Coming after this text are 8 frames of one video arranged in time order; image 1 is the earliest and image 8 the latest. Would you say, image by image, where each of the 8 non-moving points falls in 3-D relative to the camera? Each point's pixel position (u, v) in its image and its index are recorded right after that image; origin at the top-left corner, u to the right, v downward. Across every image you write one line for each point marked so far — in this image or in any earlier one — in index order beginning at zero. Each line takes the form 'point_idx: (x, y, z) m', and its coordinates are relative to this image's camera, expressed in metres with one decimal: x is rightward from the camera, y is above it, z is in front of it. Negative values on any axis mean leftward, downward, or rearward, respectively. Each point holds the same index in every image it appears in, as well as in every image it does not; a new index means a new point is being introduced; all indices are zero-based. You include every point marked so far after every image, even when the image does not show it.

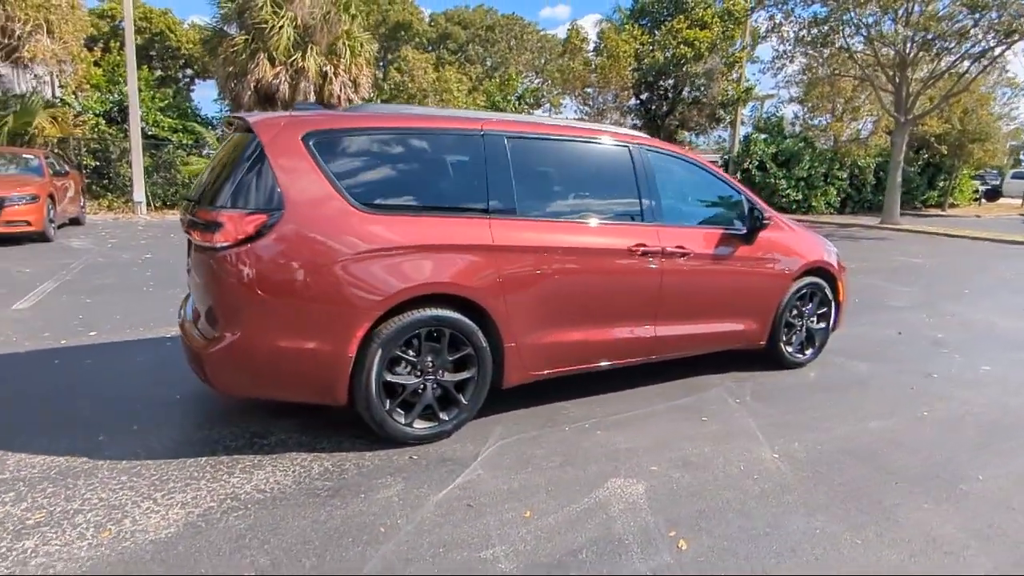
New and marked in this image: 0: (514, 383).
0: (0.0, -0.7, +4.7) m
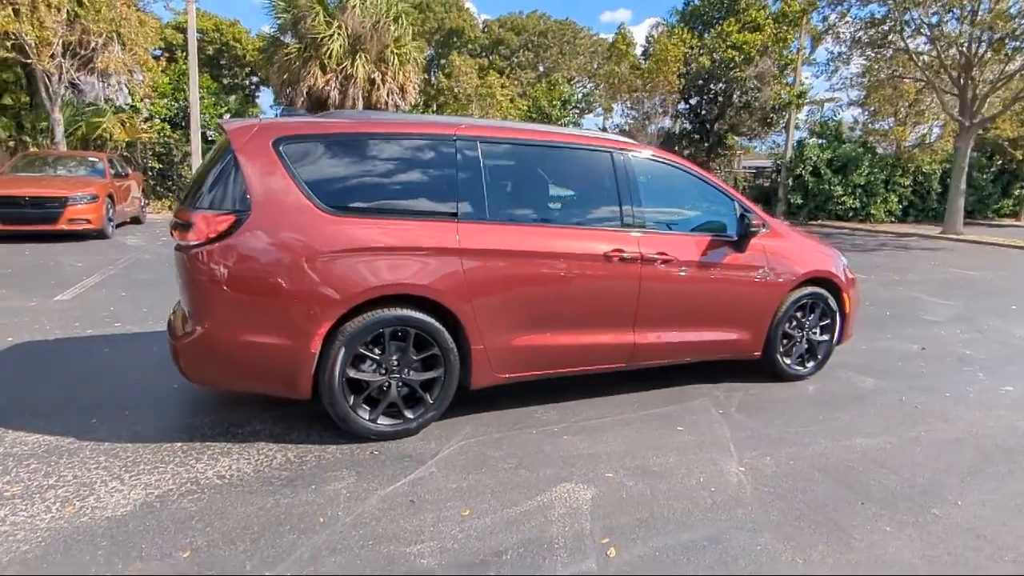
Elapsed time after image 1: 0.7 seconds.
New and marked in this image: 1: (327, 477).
0: (-0.2, -0.7, +4.8) m
1: (-1.2, -1.2, +4.0) m
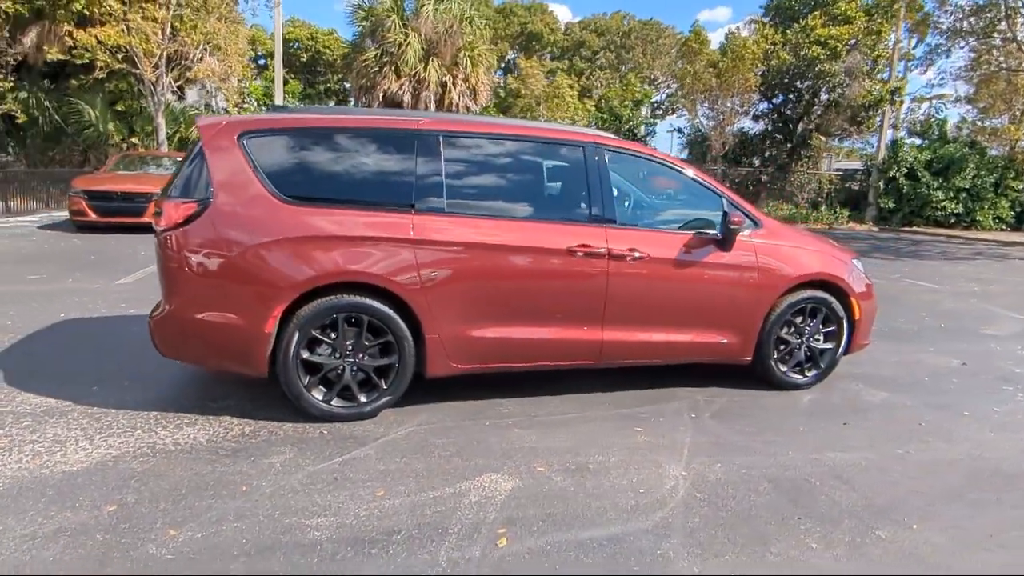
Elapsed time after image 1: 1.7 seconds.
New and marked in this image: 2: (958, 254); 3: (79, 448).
0: (-0.6, -0.7, +4.8) m
1: (-1.7, -1.1, +4.2) m
2: (+12.5, +1.0, +17.1) m
3: (-2.9, -1.1, +4.1) m
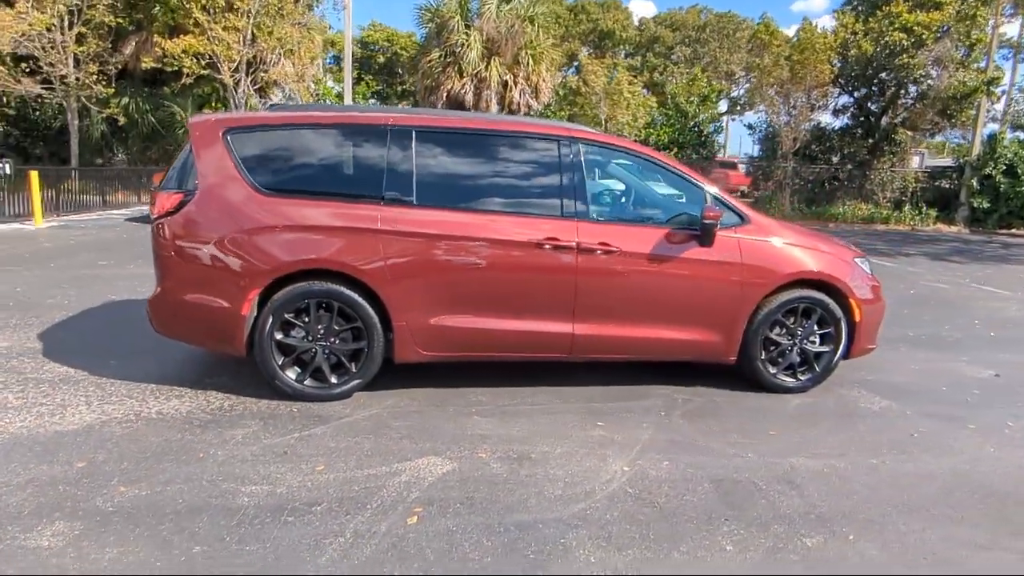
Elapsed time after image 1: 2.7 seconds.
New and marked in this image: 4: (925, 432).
0: (-0.9, -0.6, +5.0) m
1: (-2.1, -1.0, +4.5) m
2: (+13.8, +0.7, +15.5) m
3: (-3.3, -0.9, +4.6) m
4: (+3.3, -1.1, +4.8) m
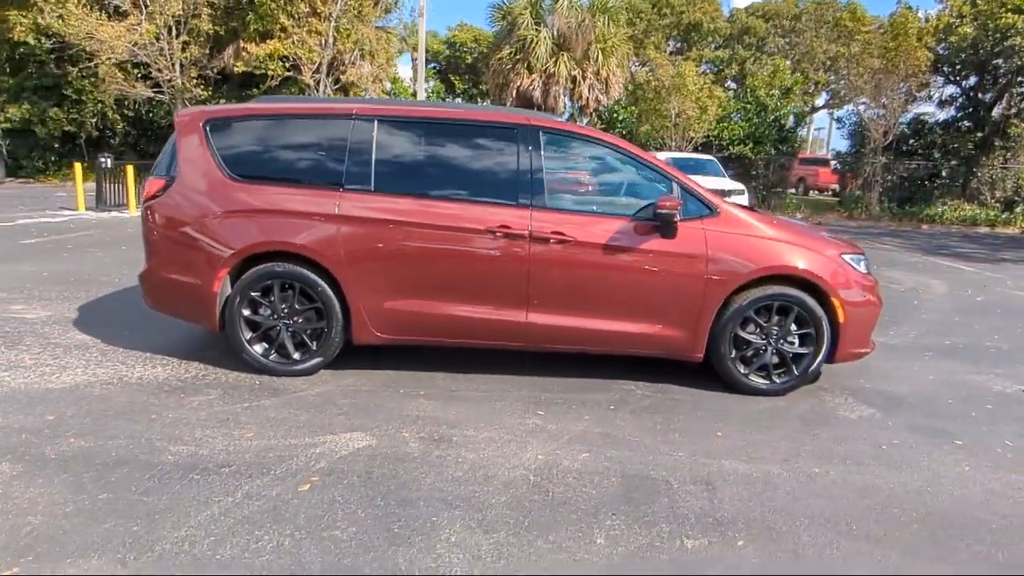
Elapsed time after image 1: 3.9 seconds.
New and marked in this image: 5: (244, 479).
0: (-1.3, -0.4, +5.2) m
1: (-2.5, -0.8, +4.9) m
2: (+14.8, +0.4, +13.4) m
3: (-3.7, -0.7, +5.2) m
4: (+2.8, -1.1, +4.4) m
5: (-1.6, -1.2, +3.6) m
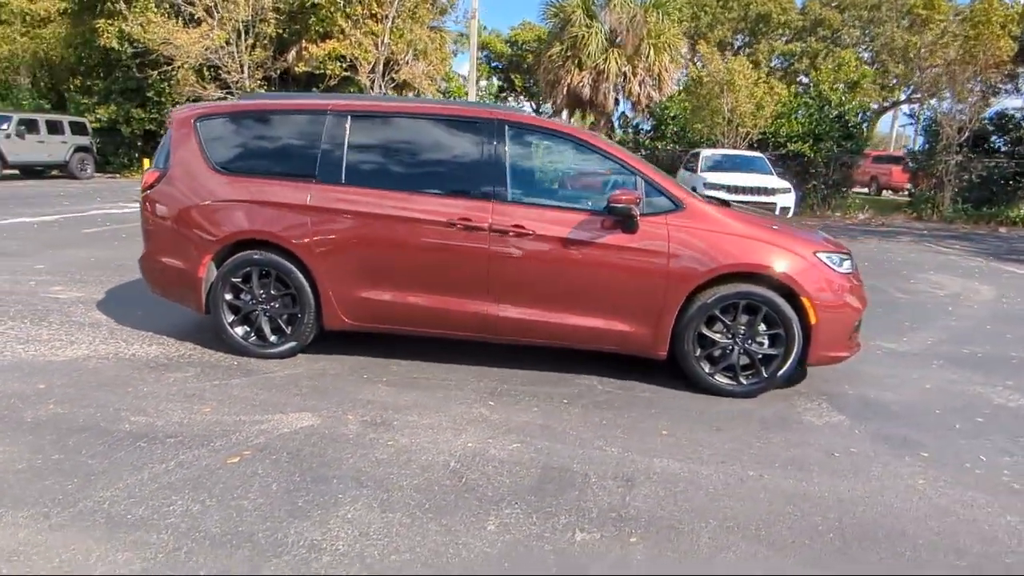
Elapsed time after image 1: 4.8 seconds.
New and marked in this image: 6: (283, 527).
0: (-1.6, -0.3, +5.4) m
1: (-2.9, -0.7, +5.3) m
2: (+15.3, +0.1, +11.7) m
3: (-4.0, -0.6, +5.7) m
4: (+2.3, -1.1, +4.2) m
5: (-2.1, -1.0, +3.9) m
6: (-1.2, -1.2, +3.2) m
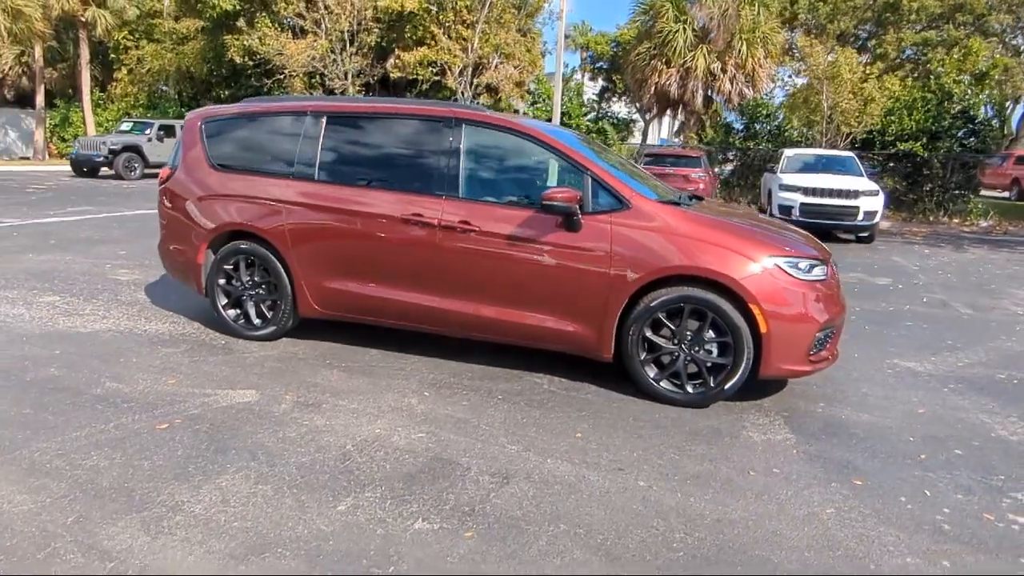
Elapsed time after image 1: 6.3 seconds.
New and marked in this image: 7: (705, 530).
0: (-1.9, -0.2, +5.8) m
1: (-3.2, -0.5, +5.8) m
2: (+15.9, -0.5, +8.9) m
3: (-4.3, -0.4, +6.5) m
4: (+1.7, -1.2, +3.8) m
5: (-2.8, -0.9, +4.4) m
6: (-2.0, -1.1, +3.5) m
7: (+1.0, -1.3, +3.2) m
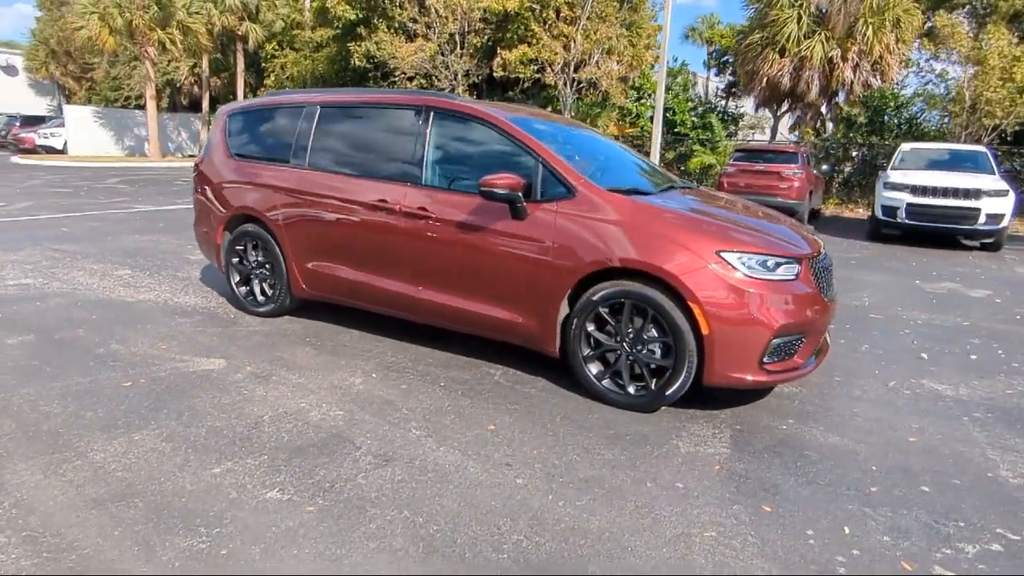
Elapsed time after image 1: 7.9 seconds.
0: (-2.1, 0.0, +6.1) m
1: (-3.4, -0.3, +6.4) m
2: (+15.9, -1.1, +5.5) m
3: (-4.3, -0.1, +7.3) m
4: (+0.9, -1.1, +3.4) m
5: (-3.2, -0.7, +4.9) m
6: (-2.7, -0.9, +3.9) m
7: (+0.2, -1.2, +3.0) m
